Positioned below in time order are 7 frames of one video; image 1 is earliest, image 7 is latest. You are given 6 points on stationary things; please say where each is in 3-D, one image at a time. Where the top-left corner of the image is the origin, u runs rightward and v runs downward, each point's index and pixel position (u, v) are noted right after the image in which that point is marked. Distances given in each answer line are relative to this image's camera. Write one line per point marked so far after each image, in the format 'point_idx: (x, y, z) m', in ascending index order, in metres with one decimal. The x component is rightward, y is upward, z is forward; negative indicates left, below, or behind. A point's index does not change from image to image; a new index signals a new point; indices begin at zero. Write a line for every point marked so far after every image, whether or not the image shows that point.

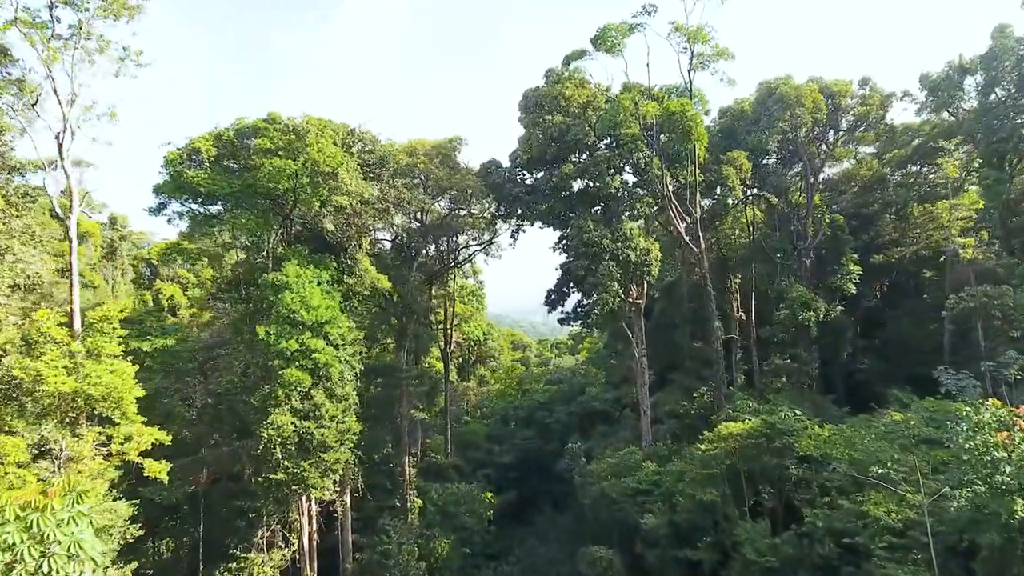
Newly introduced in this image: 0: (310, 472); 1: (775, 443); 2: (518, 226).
0: (-5.8, -5.3, +12.9) m
1: (+7.3, -4.4, +12.5) m
2: (+0.3, +2.8, +19.9) m
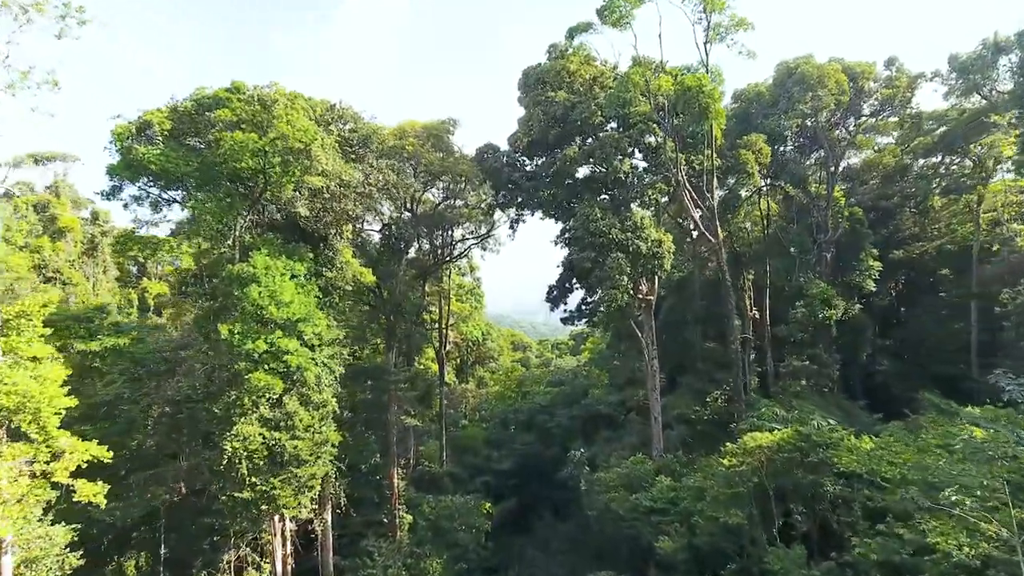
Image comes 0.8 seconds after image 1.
0: (-5.9, -5.2, +11.4) m
1: (+7.3, -4.2, +10.9) m
2: (+0.3, +2.9, +18.4) m
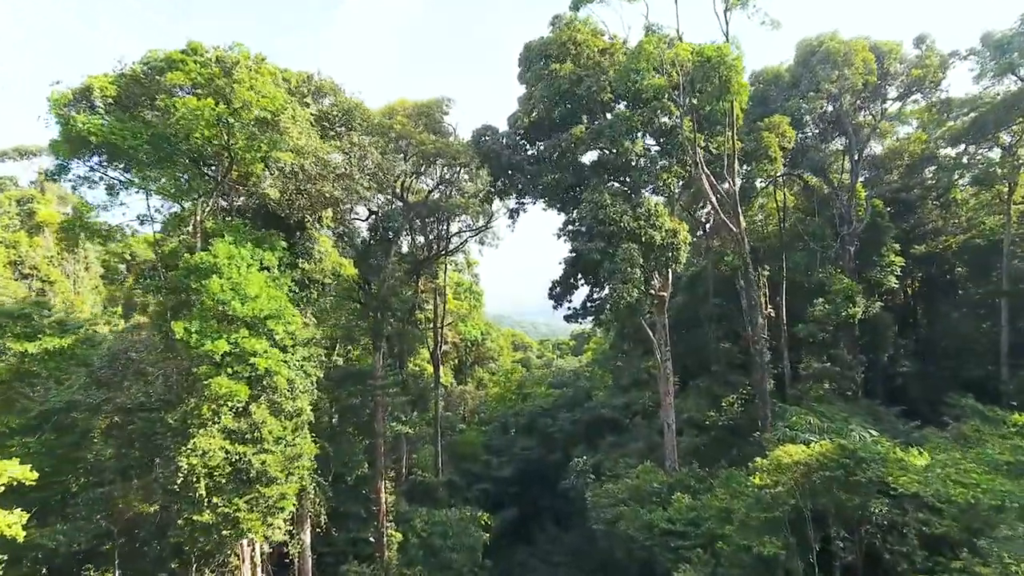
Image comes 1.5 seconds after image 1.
0: (-5.9, -5.0, +9.9) m
1: (+7.3, -4.0, +9.5) m
2: (+0.3, +3.1, +16.9) m
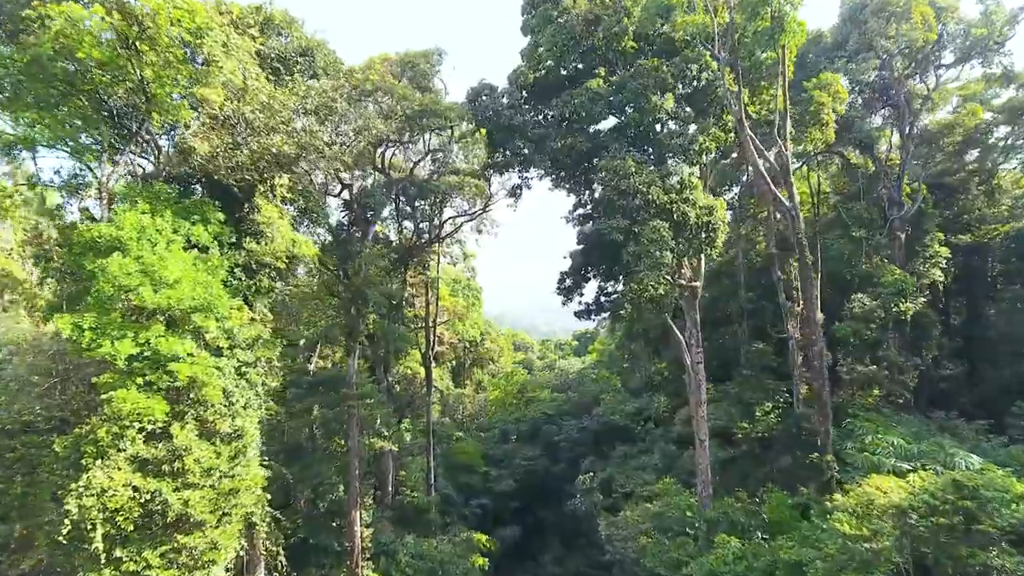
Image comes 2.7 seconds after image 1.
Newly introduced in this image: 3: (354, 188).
0: (-5.8, -4.7, +7.5) m
1: (+7.3, -3.7, +7.0) m
2: (+0.3, +3.4, +14.5) m
3: (-4.4, +2.8, +12.4) m
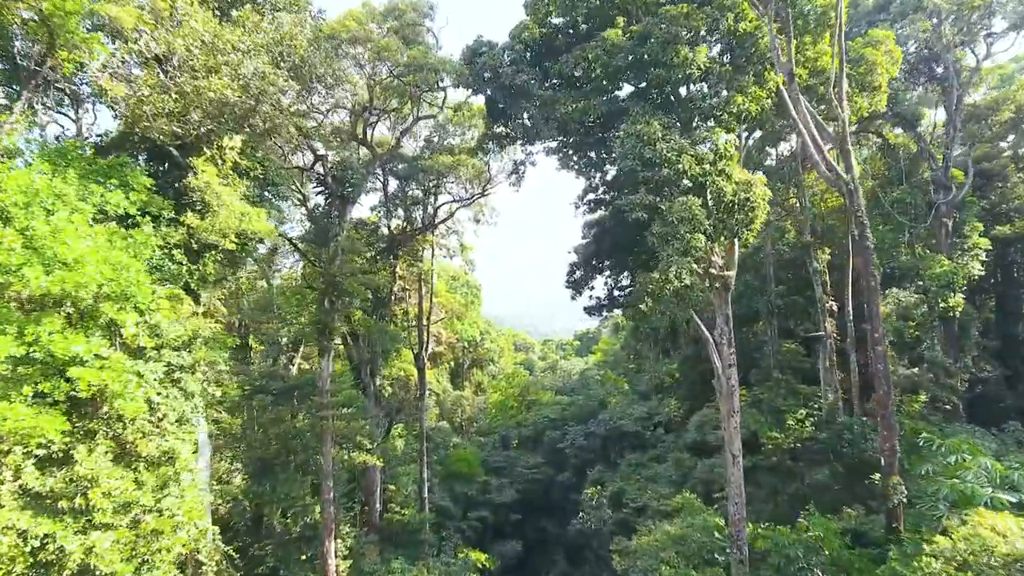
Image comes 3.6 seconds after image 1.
0: (-5.8, -4.5, +5.7) m
1: (+7.4, -3.5, +5.2) m
2: (+0.4, +3.6, +12.7) m
3: (-4.3, +3.0, +10.7) m
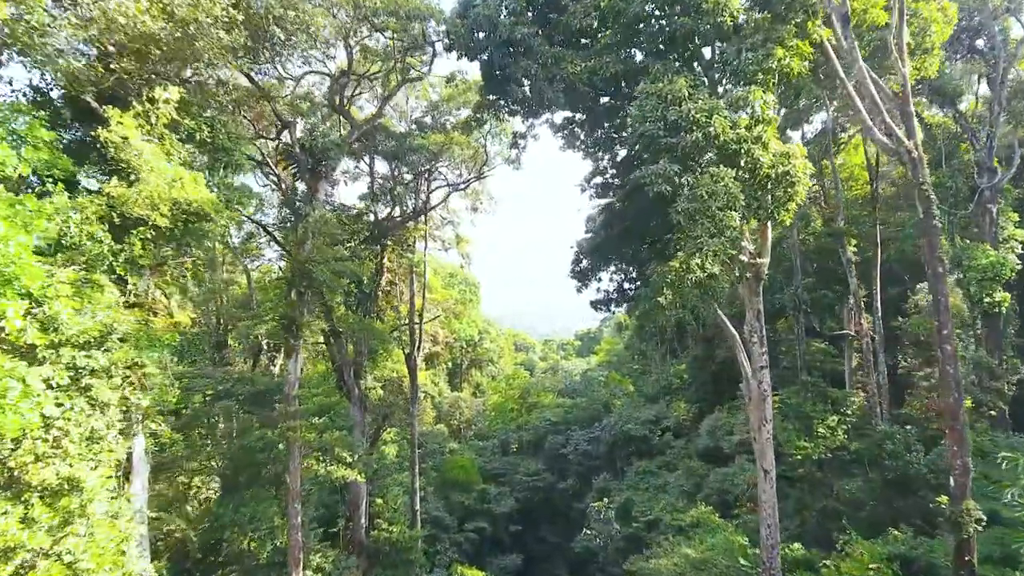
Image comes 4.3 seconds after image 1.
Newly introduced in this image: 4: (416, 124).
0: (-5.8, -4.2, +4.3) m
1: (+7.3, -3.3, +3.8) m
2: (+0.4, +3.8, +11.3) m
3: (-4.4, +3.2, +9.2) m
4: (-2.5, +4.0, +10.2) m
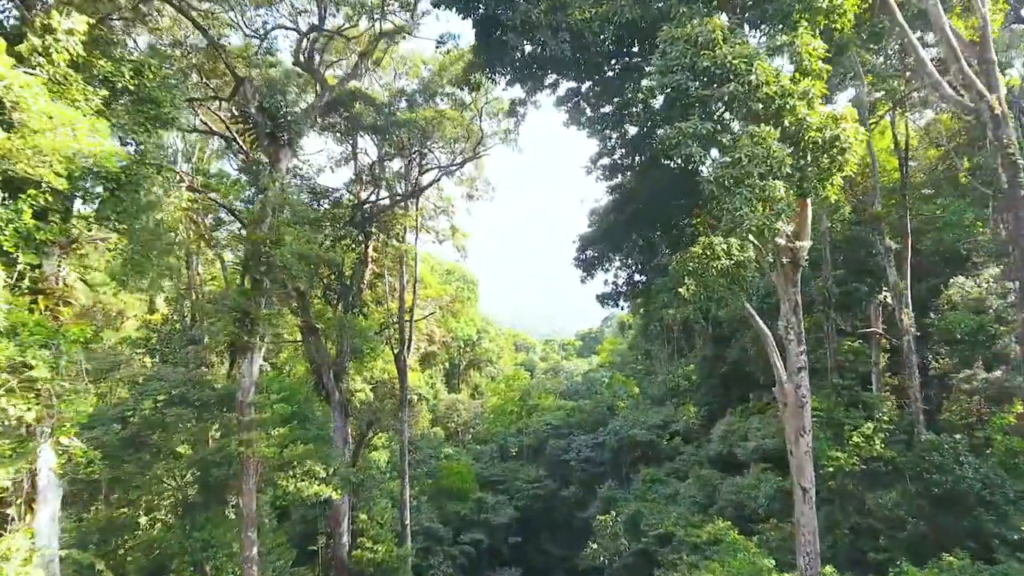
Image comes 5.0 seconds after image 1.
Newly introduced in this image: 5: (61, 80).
0: (-5.9, -4.0, +3.0) m
1: (+7.3, -3.1, +2.5) m
2: (+0.3, +4.0, +10.0) m
3: (-4.4, +3.4, +7.9) m
4: (-2.5, +4.2, +8.8) m
5: (-5.2, +2.4, +5.6) m
